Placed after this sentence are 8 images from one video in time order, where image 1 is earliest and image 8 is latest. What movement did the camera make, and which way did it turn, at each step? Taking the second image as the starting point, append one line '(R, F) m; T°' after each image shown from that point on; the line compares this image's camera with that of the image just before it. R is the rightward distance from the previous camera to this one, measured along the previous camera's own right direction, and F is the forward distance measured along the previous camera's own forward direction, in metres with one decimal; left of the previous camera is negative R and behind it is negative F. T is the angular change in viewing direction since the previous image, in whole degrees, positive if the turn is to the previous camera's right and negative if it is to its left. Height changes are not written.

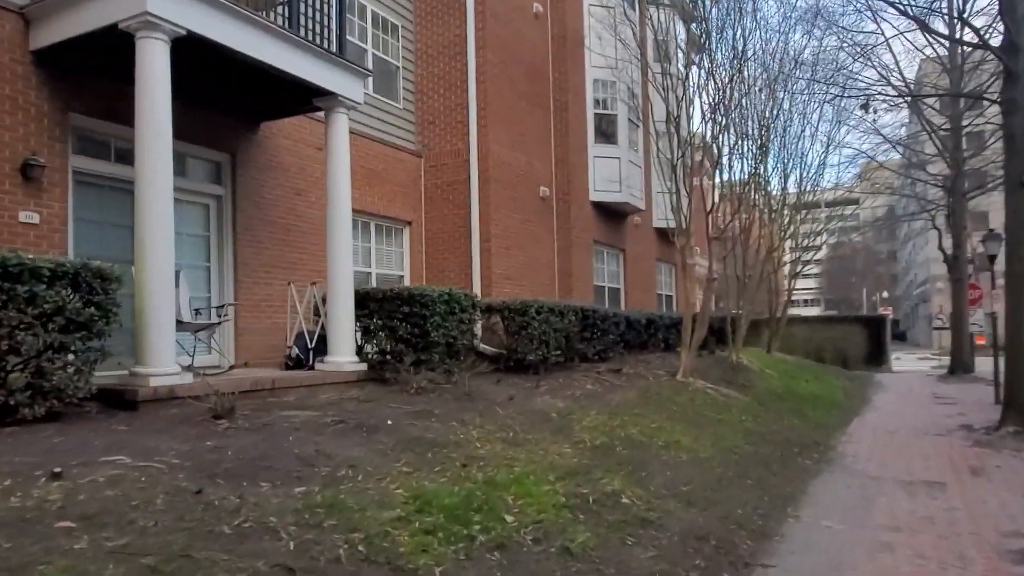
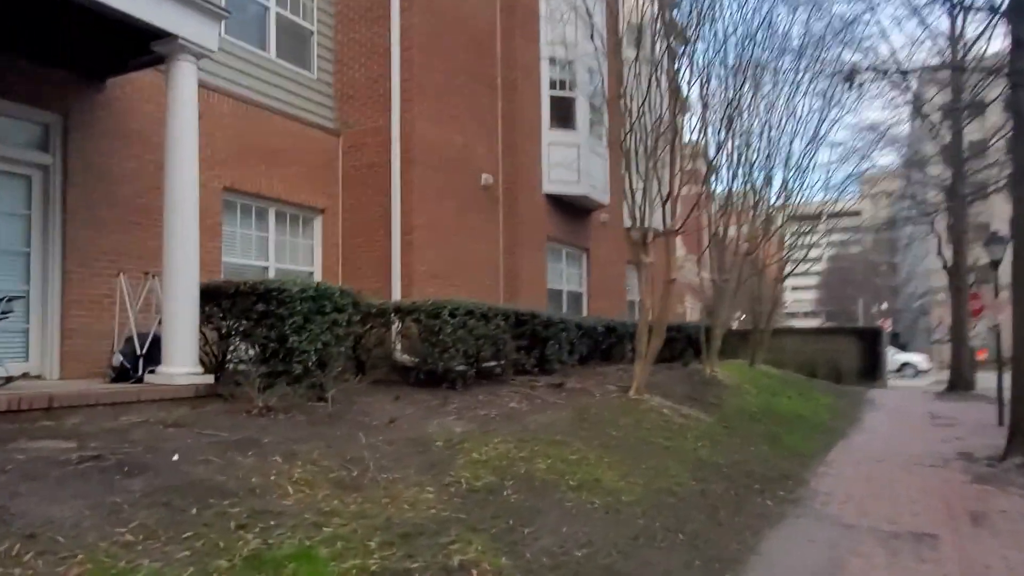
(+1.2, +1.9) m; 0°
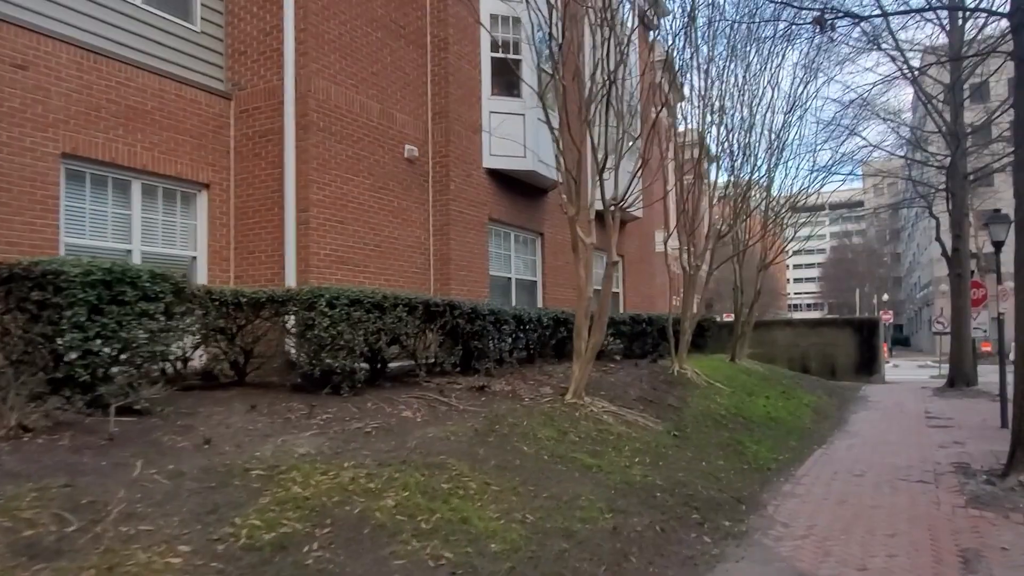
(+1.2, +1.7) m; 0°
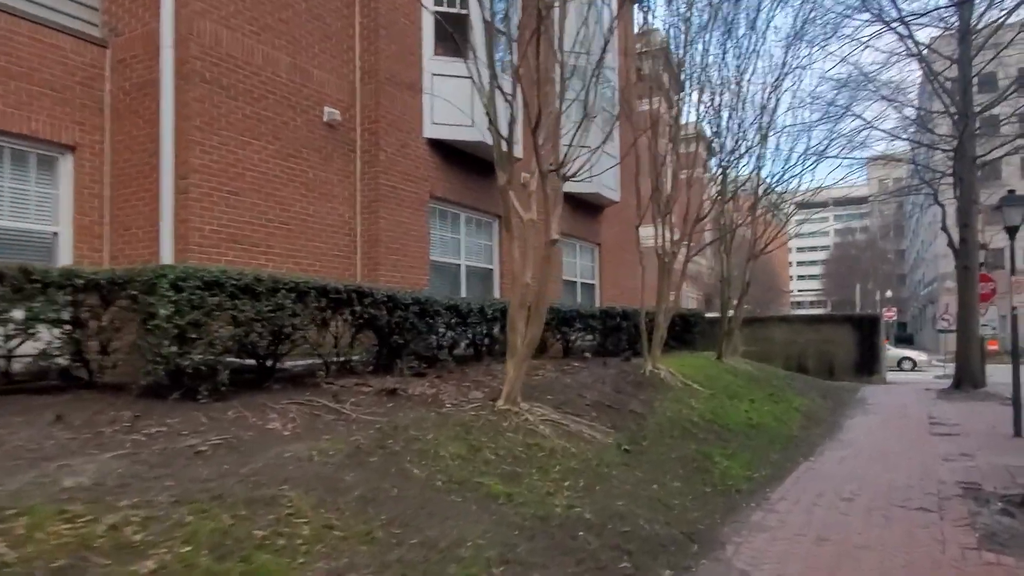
(+0.9, +1.6) m; 0°
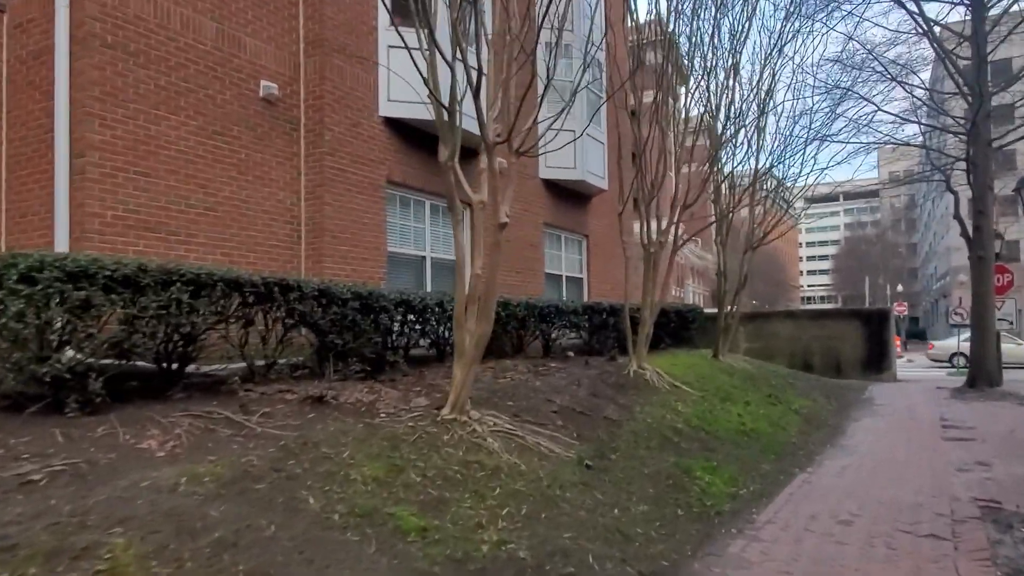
(+0.6, +1.1) m; -1°
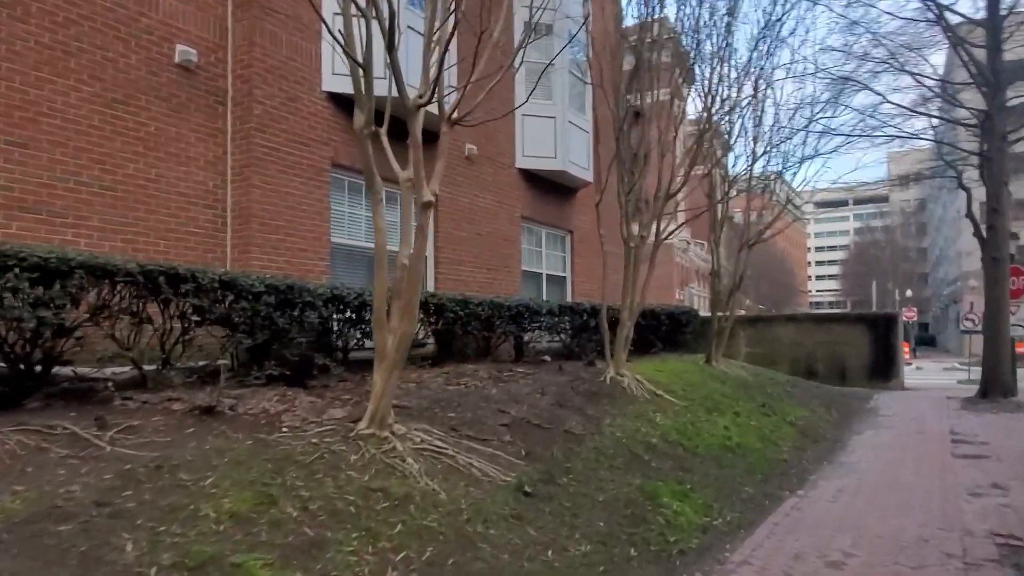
(+0.7, +1.1) m; -1°
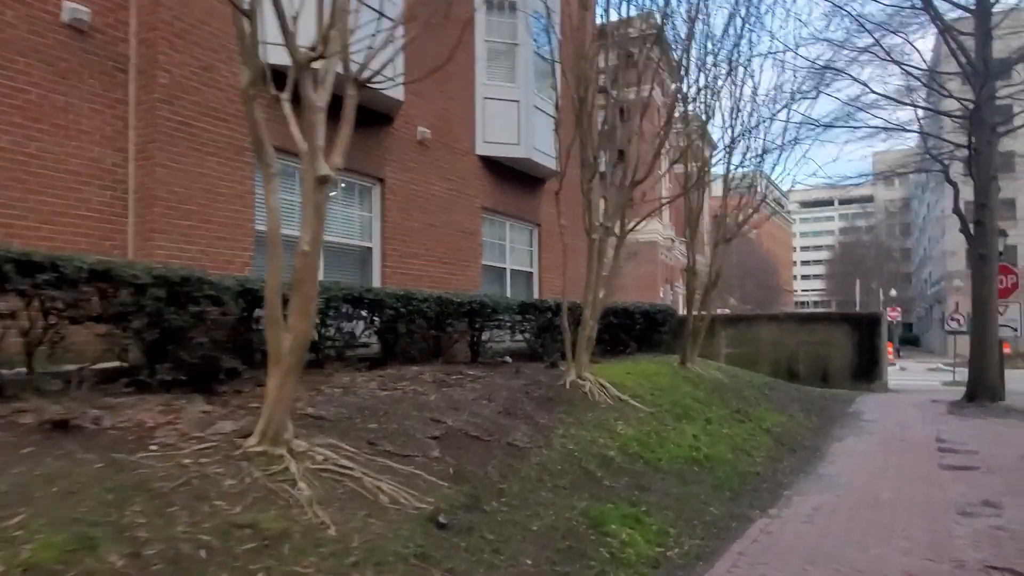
(+0.5, +0.9) m; +1°
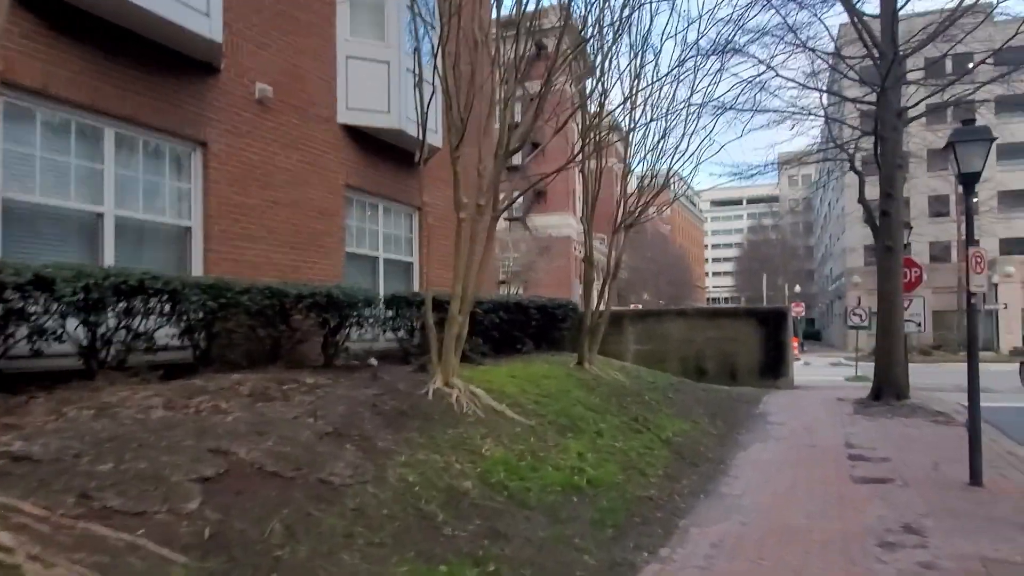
(+0.8, +1.7) m; +6°
